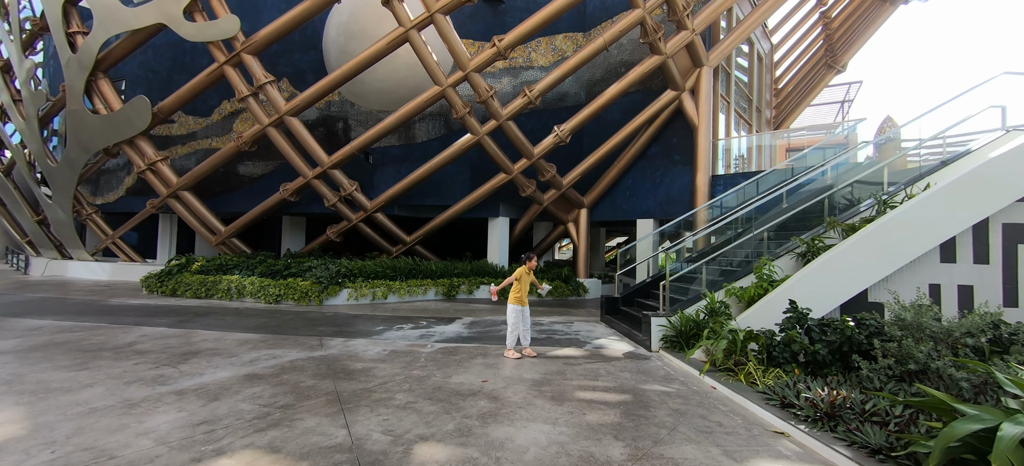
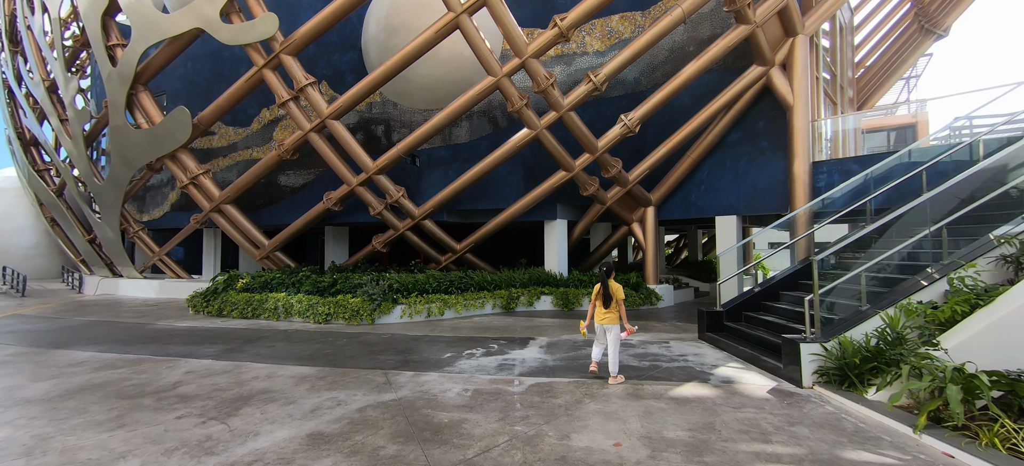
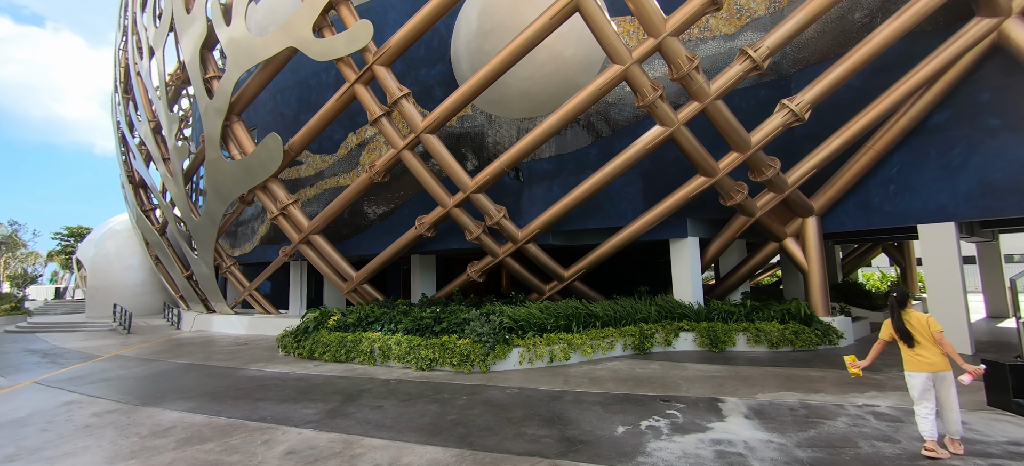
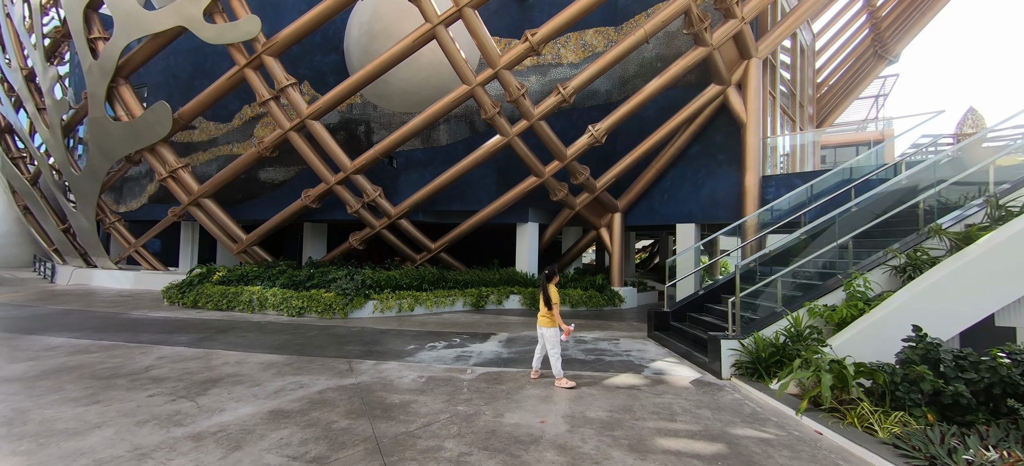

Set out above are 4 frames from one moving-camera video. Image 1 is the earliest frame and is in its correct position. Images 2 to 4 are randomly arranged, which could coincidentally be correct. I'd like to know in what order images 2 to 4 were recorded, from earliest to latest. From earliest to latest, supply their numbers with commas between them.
4, 2, 3
